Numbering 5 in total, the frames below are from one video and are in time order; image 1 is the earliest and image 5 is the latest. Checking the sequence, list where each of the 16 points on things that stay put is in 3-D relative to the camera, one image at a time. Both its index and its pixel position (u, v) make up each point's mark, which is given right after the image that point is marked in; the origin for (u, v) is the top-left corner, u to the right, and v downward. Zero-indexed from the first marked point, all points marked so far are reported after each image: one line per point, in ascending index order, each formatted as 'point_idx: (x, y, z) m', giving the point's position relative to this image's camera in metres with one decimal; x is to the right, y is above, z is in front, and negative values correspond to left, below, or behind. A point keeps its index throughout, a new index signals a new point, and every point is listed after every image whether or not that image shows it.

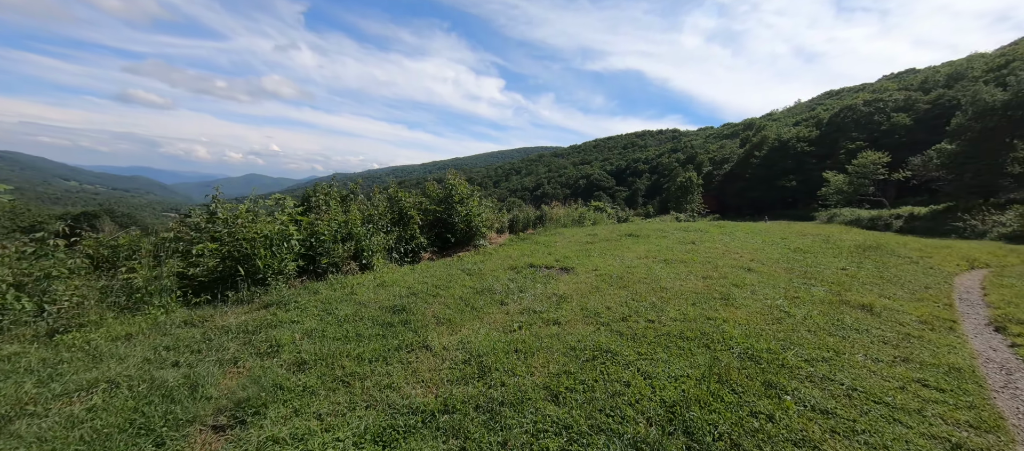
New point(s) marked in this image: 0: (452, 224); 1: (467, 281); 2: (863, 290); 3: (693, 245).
0: (-1.4, 0.0, +9.0) m
1: (-0.7, -0.9, +5.9) m
2: (+5.7, -1.1, +6.2) m
3: (+4.6, -0.5, +9.7) m
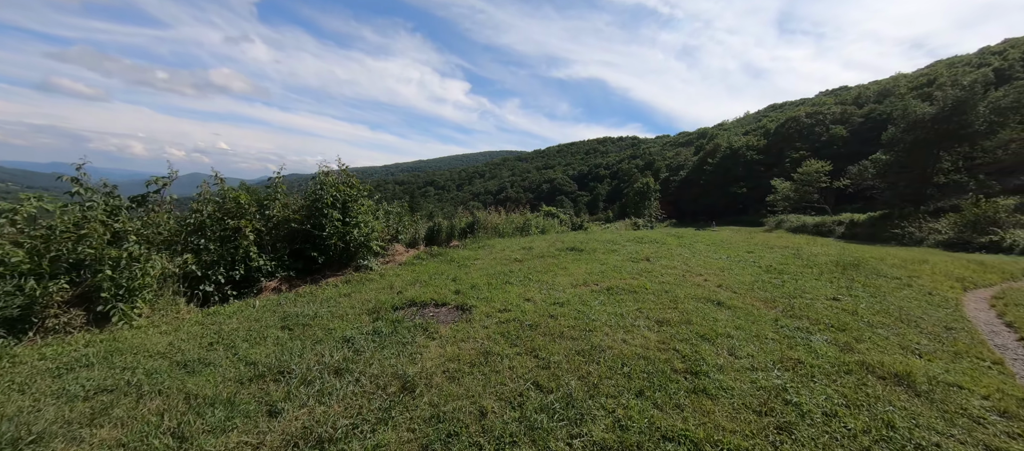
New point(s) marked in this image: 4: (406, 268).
0: (-3.2, -0.2, +6.4) m
1: (-2.2, -1.1, +3.4) m
2: (+4.1, -1.3, +4.3) m
3: (+2.7, -0.8, +7.7) m
4: (-2.0, -0.8, +7.0) m
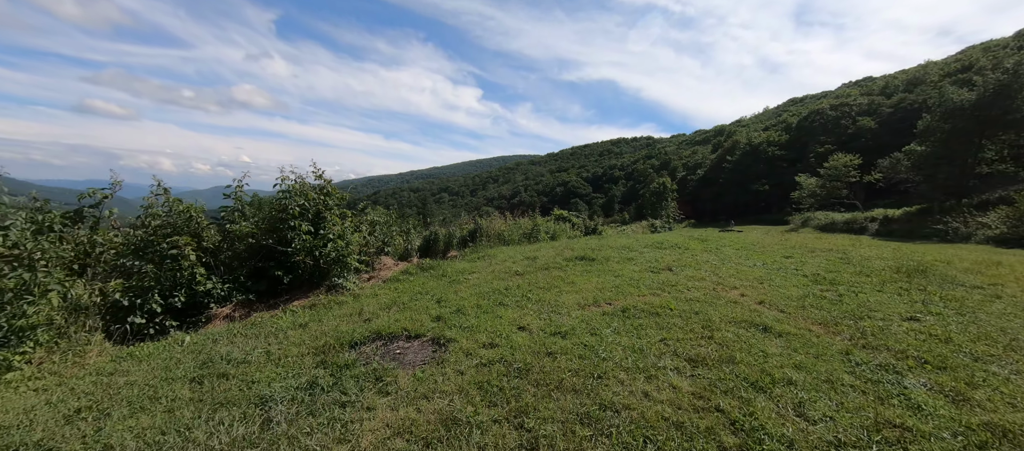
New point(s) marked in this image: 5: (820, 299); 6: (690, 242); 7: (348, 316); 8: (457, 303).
0: (-3.3, -0.5, +5.5) m
1: (-2.4, -1.2, +2.5) m
2: (+4.0, -1.3, +3.1) m
3: (+2.7, -0.9, +6.6) m
4: (-2.0, -1.0, +6.1) m
5: (+4.3, -1.0, +5.3) m
6: (+4.8, -0.4, +10.3) m
7: (-2.0, -1.1, +4.6) m
8: (-0.7, -1.0, +5.0) m
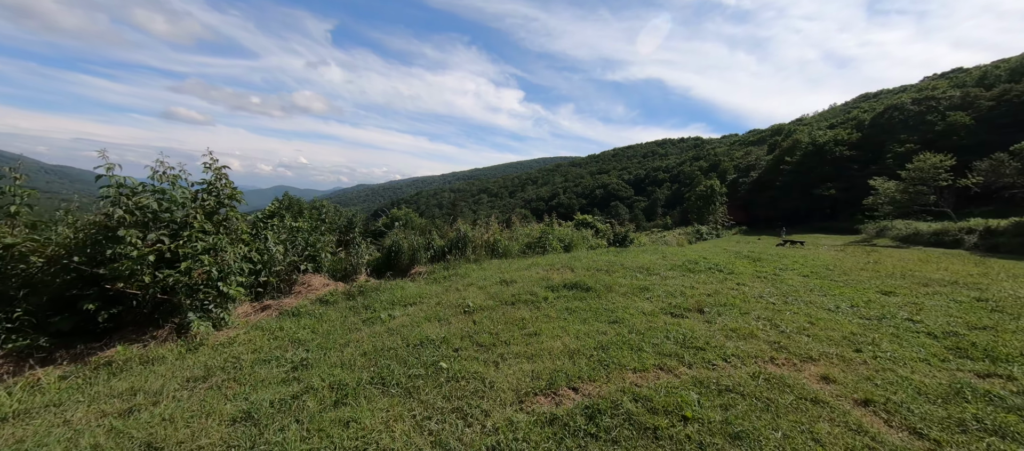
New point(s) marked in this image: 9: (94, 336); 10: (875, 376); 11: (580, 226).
0: (-4.0, -0.6, +3.8) m
1: (-3.5, -1.3, +0.6) m
2: (+2.9, -1.5, +0.6) m
3: (+2.0, -1.1, +4.2) m
4: (-2.7, -1.1, +4.2) m
5: (+3.4, -1.3, +2.7) m
6: (+4.5, -0.7, +7.7) m
7: (-2.8, -1.2, +2.7) m
8: (-1.6, -1.2, +3.0) m
9: (-4.3, -1.1, +3.9) m
10: (+3.0, -1.2, +3.1) m
11: (+2.9, 0.0, +16.1) m
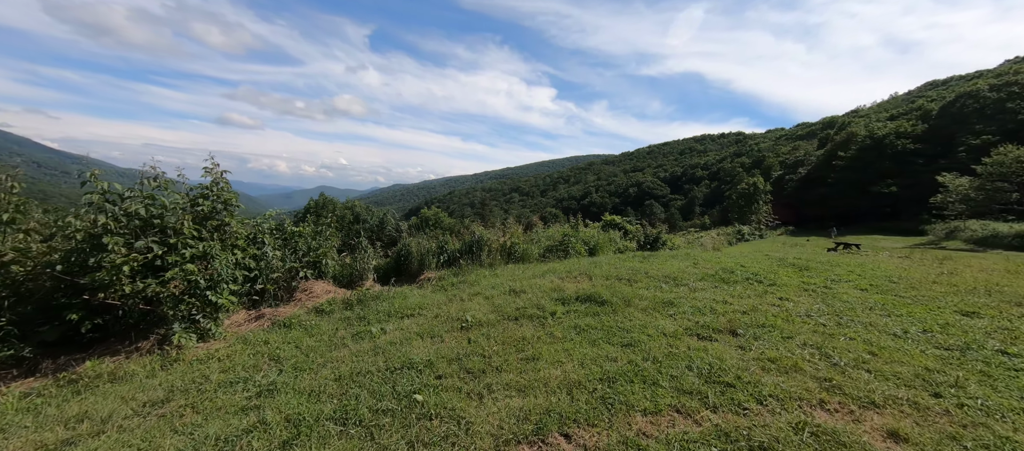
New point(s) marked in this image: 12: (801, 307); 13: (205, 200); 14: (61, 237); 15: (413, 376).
0: (-4.1, -0.6, +3.7) m
1: (-3.8, -1.4, +0.5) m
2: (+2.6, -1.6, -0.1) m
3: (+2.0, -1.2, +3.6) m
4: (-2.7, -1.2, +4.0) m
5: (+3.3, -1.4, +2.0) m
6: (+4.8, -0.8, +6.8) m
7: (-3.0, -1.3, +2.5) m
8: (-1.7, -1.3, +2.7) m
9: (-4.3, -1.2, +3.8) m
10: (+2.9, -1.3, +2.4) m
11: (+3.9, 0.0, +15.4) m
12: (+3.7, -1.0, +4.8) m
13: (-3.7, +0.3, +4.5) m
14: (-4.4, -0.1, +3.7) m
15: (-0.7, -1.2, +3.1) m
